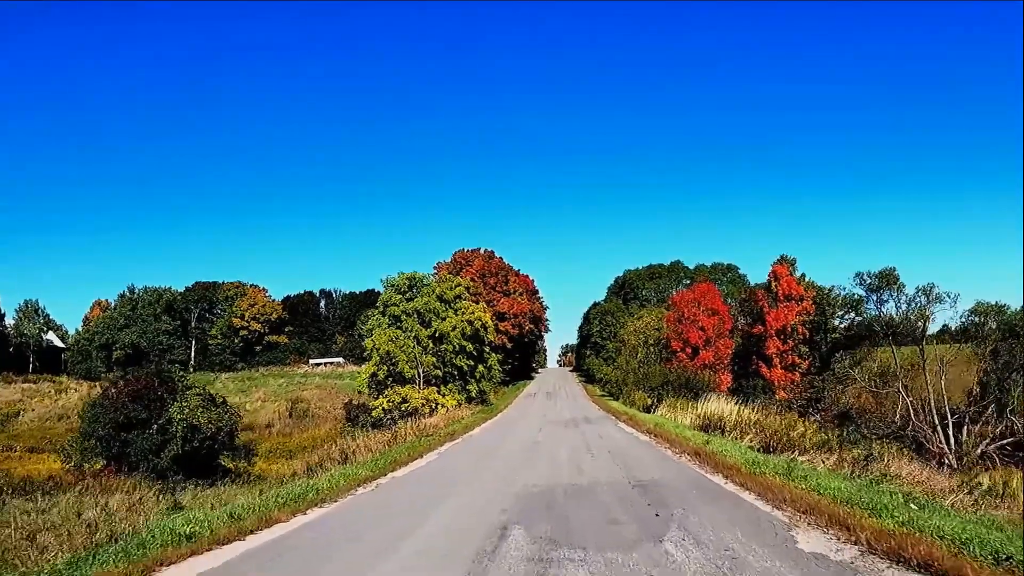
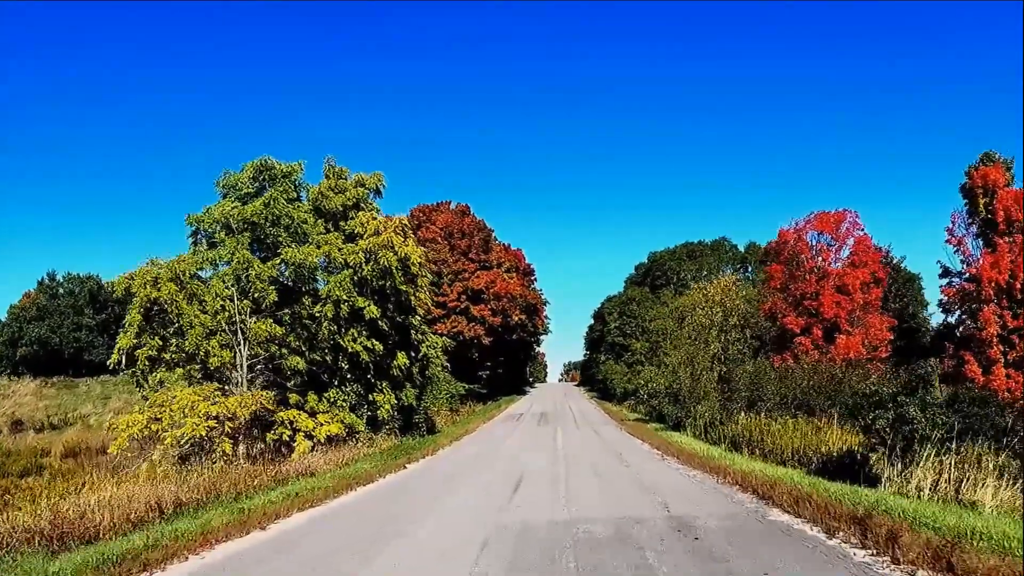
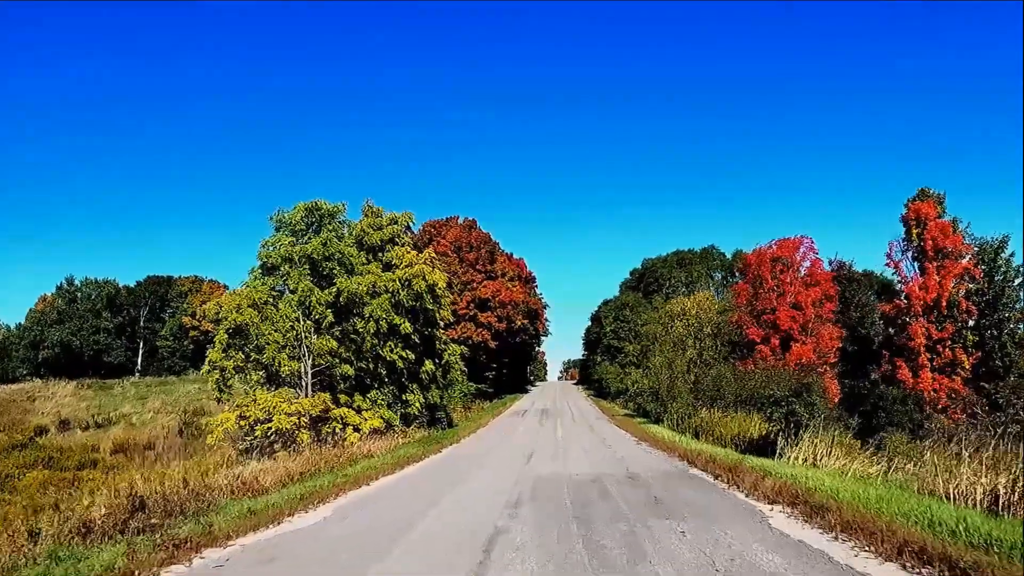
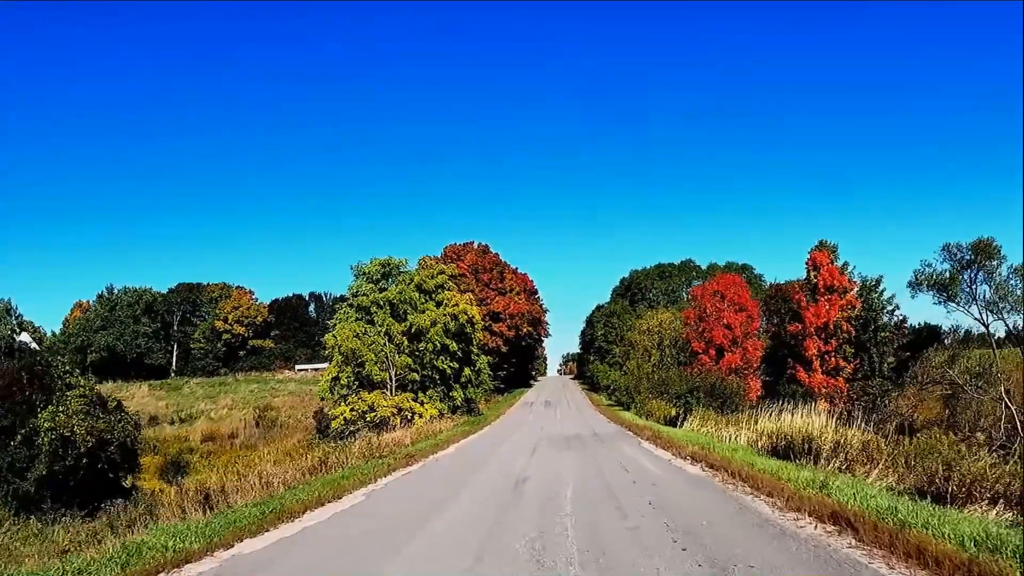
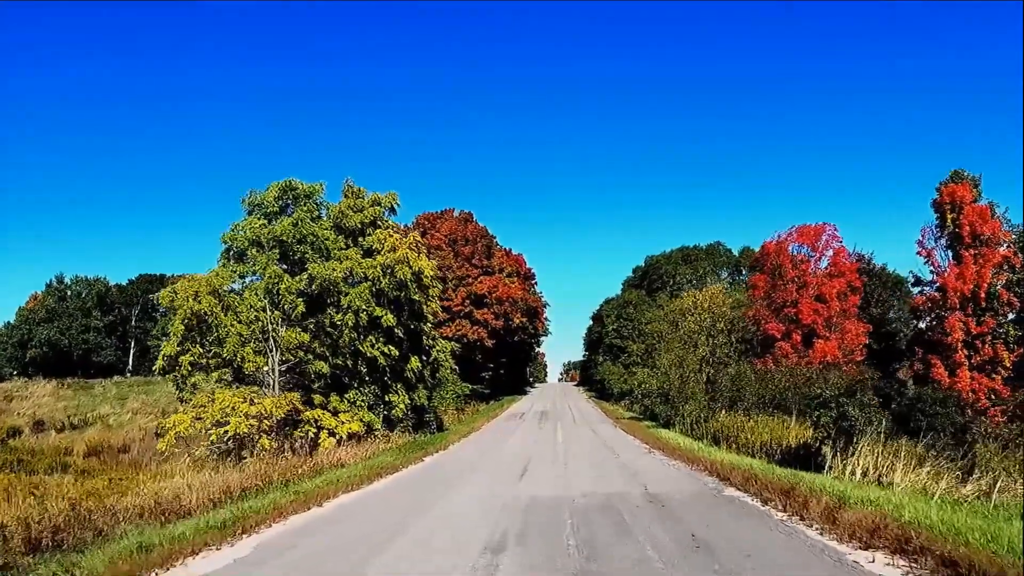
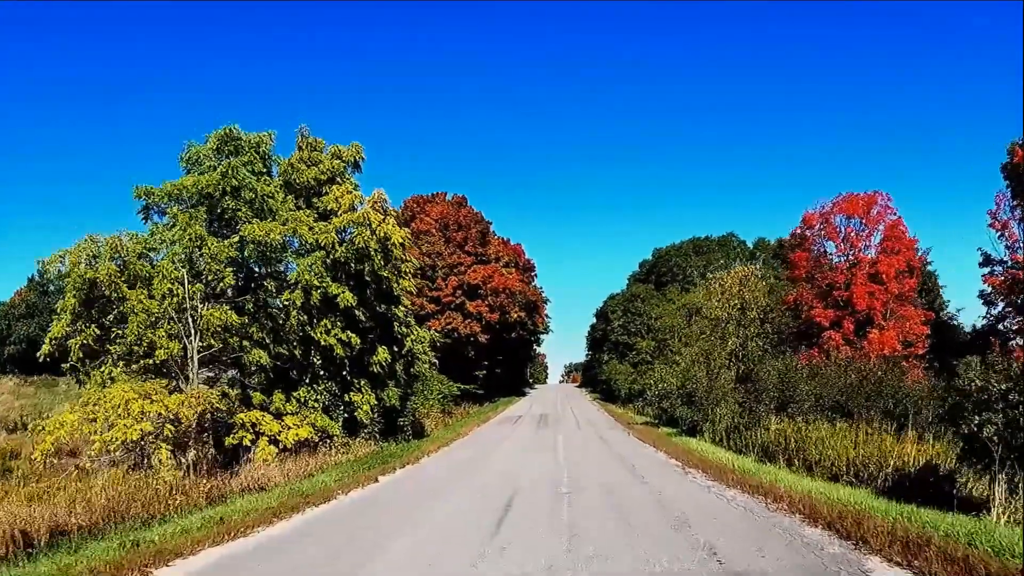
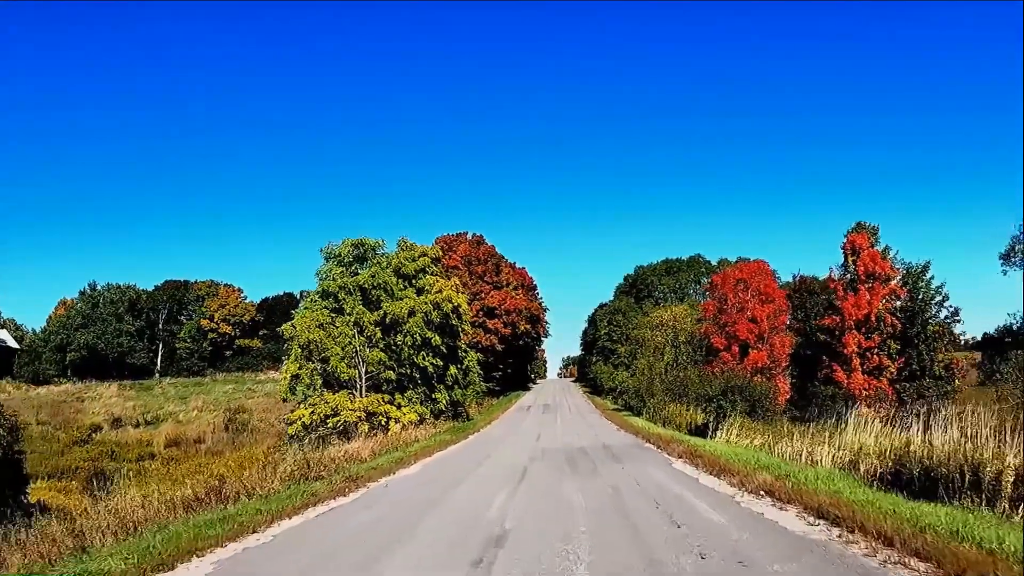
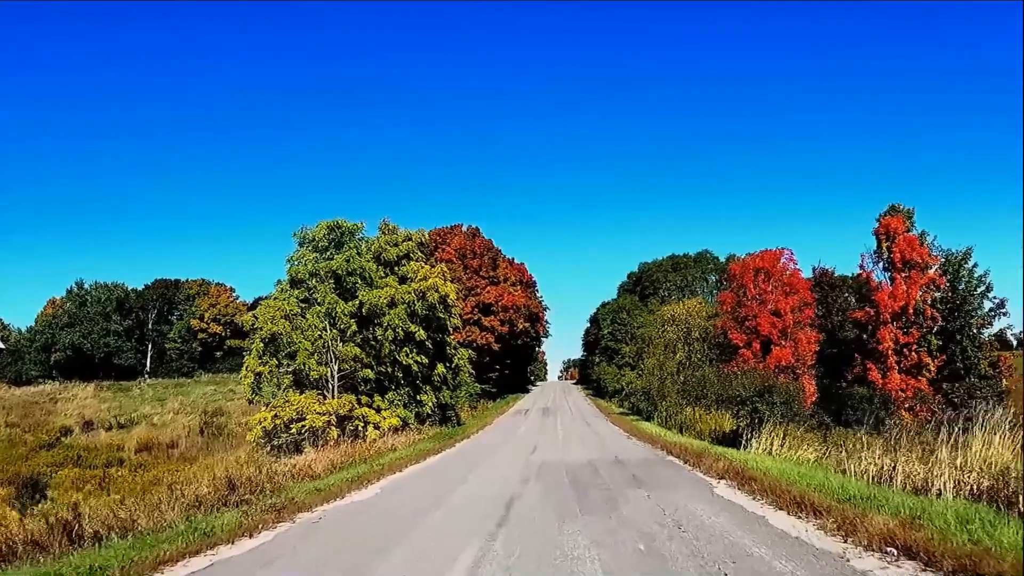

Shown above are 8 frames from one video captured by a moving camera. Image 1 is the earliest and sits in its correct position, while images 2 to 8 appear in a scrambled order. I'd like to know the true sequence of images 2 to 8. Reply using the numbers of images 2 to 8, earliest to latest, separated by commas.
4, 7, 8, 3, 5, 2, 6
